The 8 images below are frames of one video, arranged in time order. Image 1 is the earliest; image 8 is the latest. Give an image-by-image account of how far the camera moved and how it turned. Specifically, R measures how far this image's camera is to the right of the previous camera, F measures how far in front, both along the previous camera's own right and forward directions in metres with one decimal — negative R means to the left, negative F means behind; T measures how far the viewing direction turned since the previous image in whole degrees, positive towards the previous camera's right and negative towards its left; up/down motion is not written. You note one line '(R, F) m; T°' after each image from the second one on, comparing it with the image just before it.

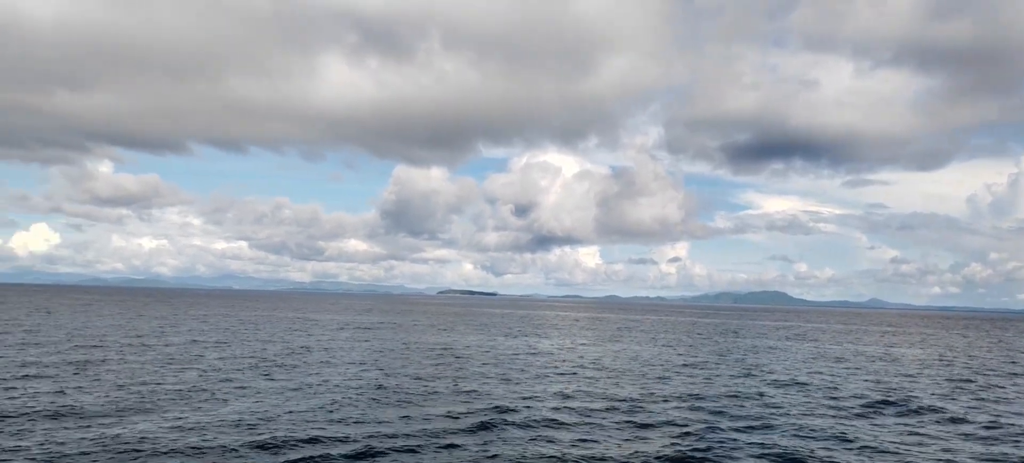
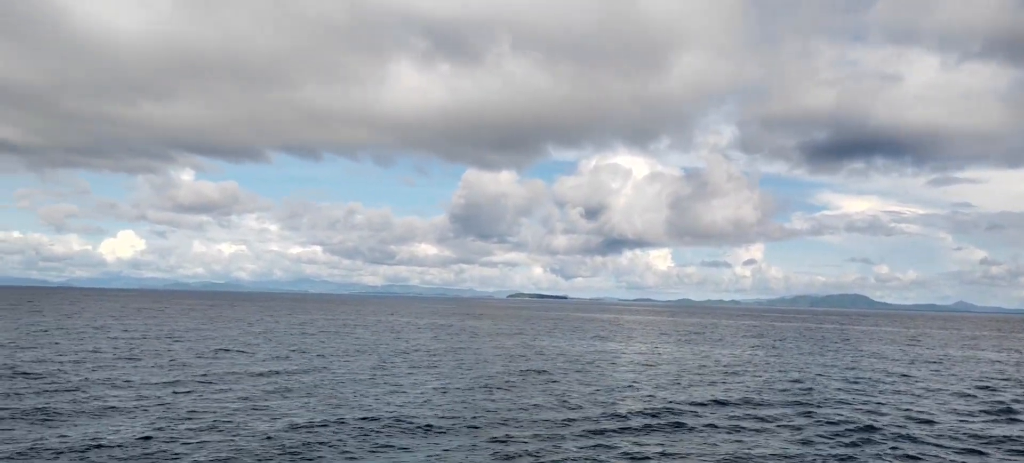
(+1.4, +1.5) m; -5°
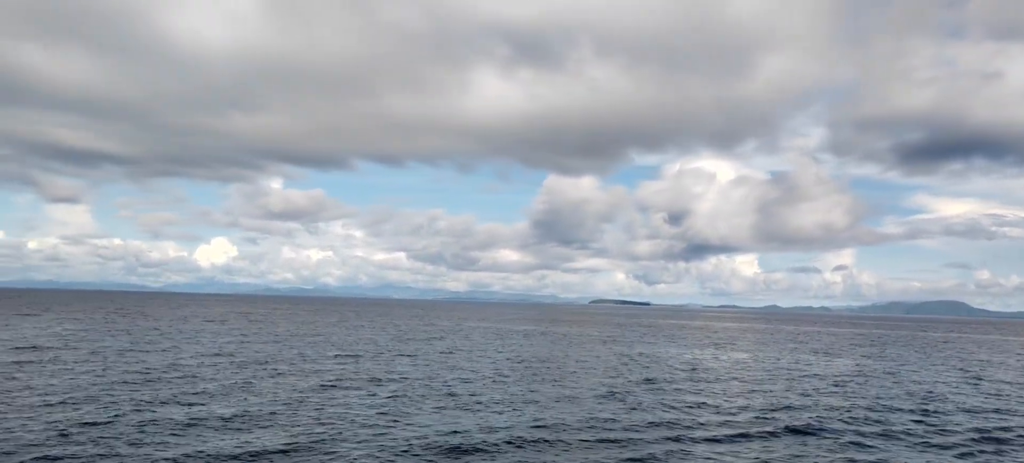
(-0.7, +0.1) m; -5°
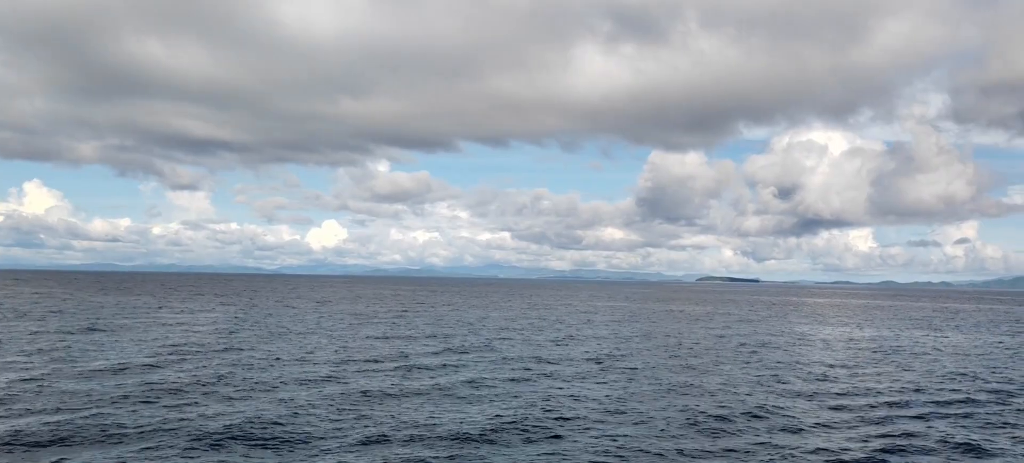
(-6.2, -0.1) m; -6°
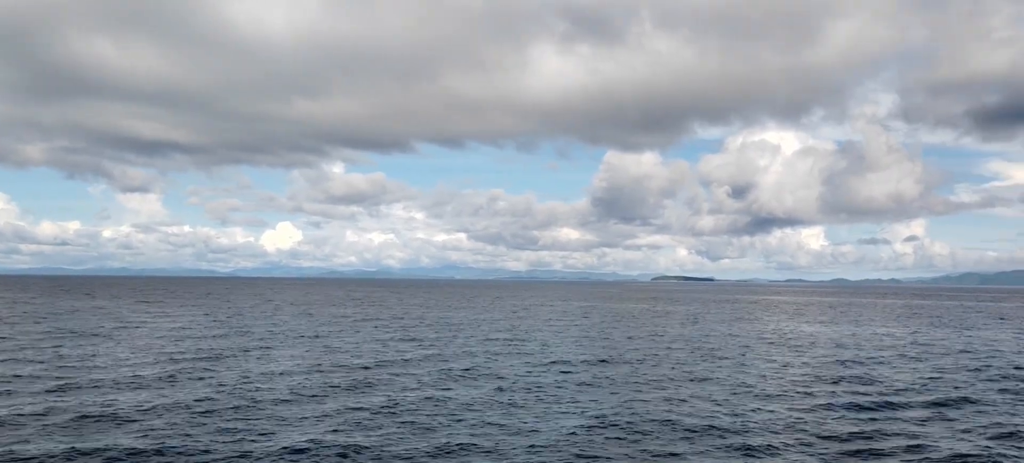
(+1.8, +0.1) m; +3°
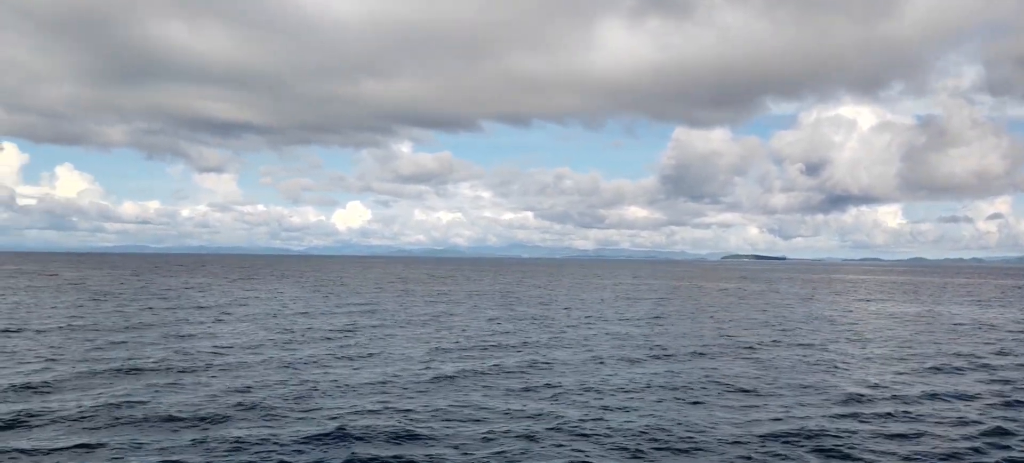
(-5.9, 0.0) m; -4°
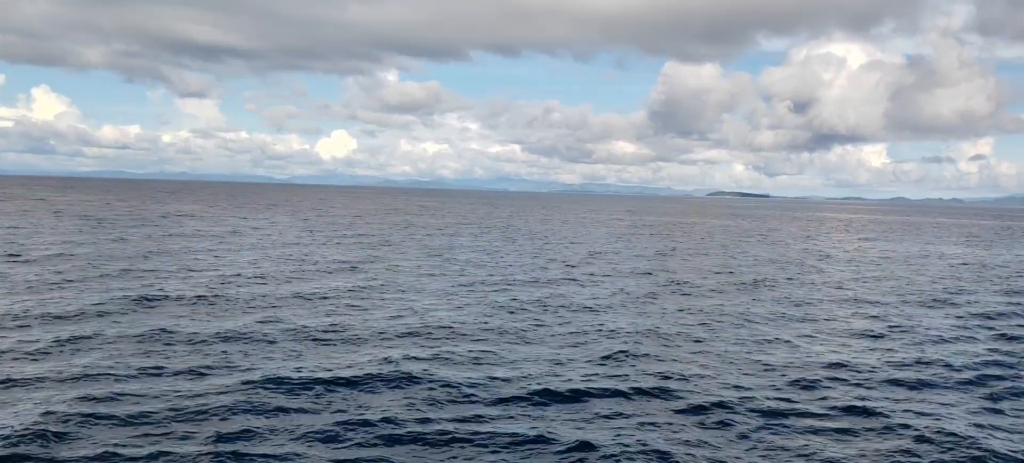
(-4.8, +0.5) m; +2°
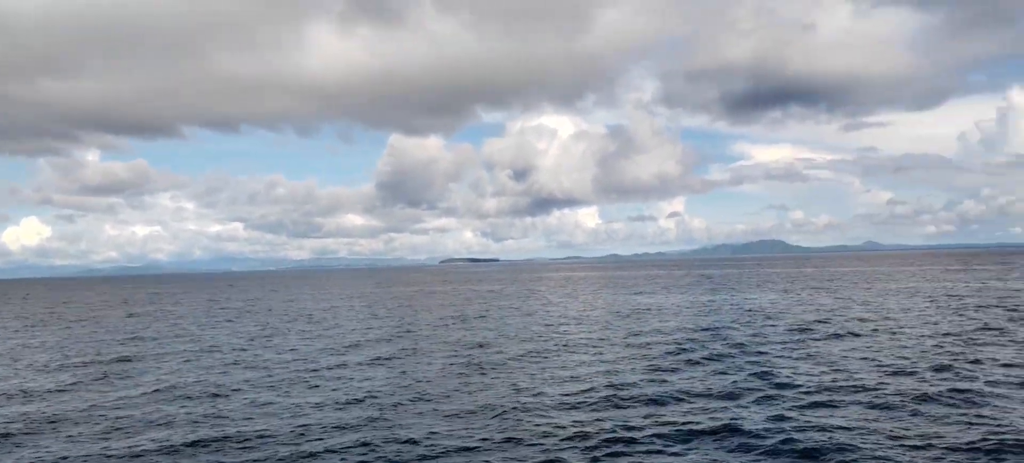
(-13.2, +4.0) m; +19°
